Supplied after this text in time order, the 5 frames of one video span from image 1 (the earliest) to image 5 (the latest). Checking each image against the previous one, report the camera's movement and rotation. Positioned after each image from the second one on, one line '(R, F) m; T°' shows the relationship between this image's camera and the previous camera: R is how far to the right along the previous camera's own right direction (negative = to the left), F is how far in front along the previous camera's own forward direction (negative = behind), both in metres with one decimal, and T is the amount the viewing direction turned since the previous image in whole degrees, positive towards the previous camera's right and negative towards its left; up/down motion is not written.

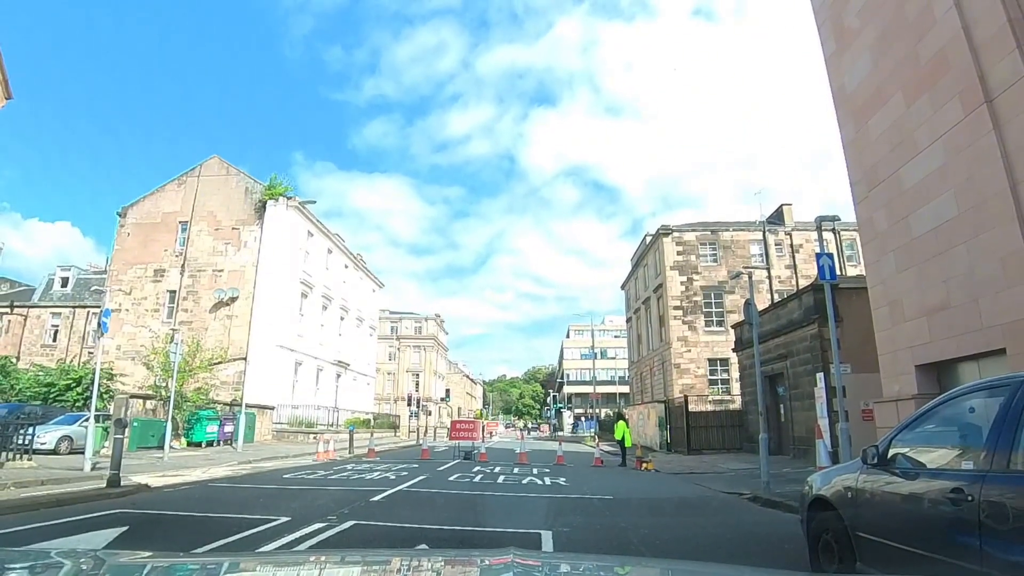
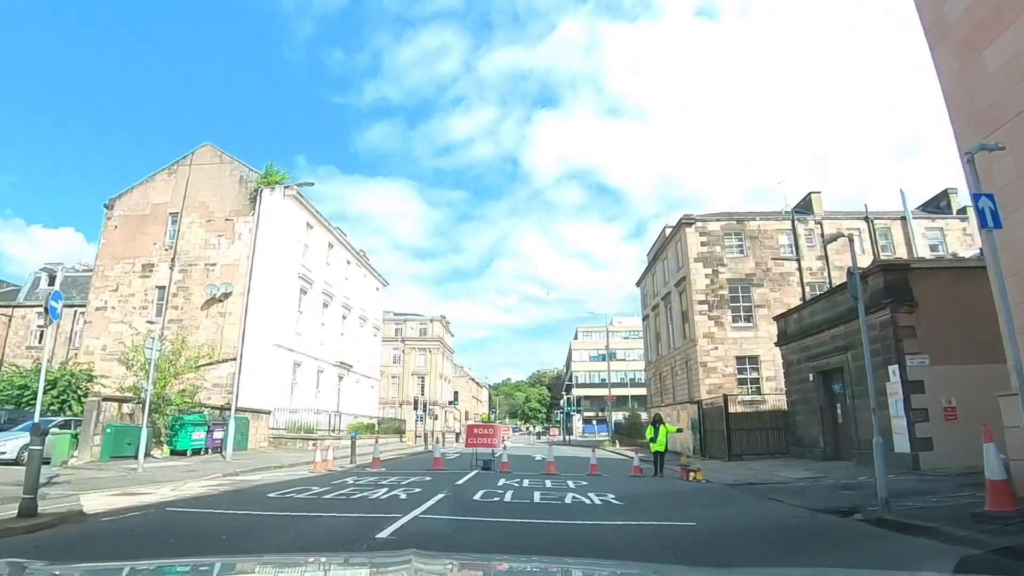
(-0.5, +2.3) m; 0°
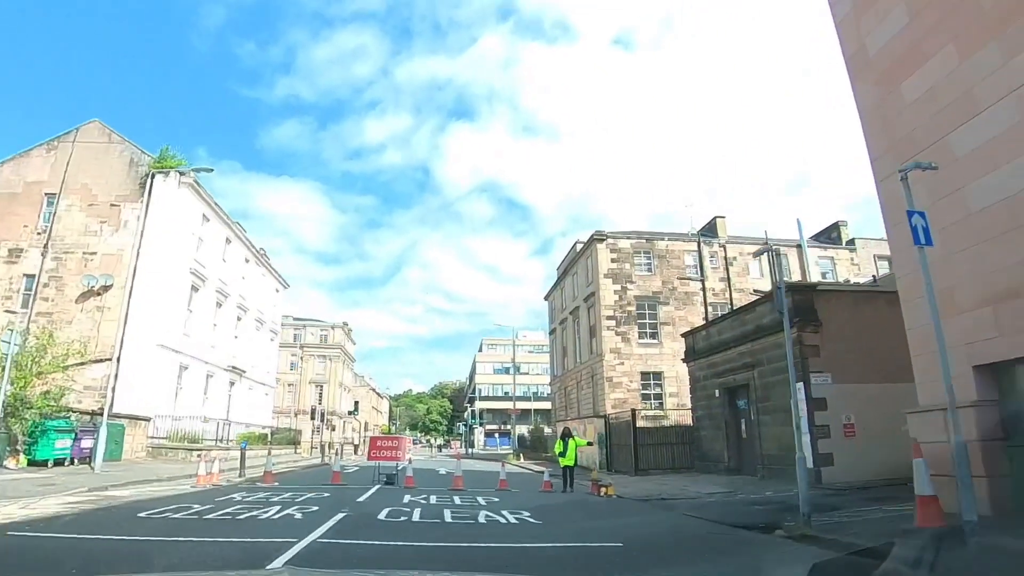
(-0.2, +0.7) m; +8°
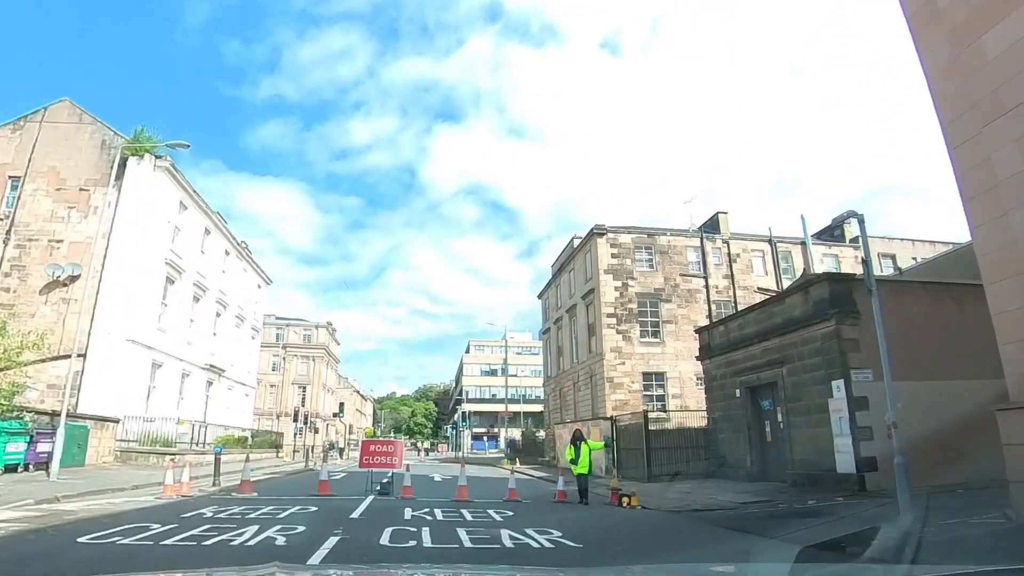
(-0.6, +1.6) m; +1°
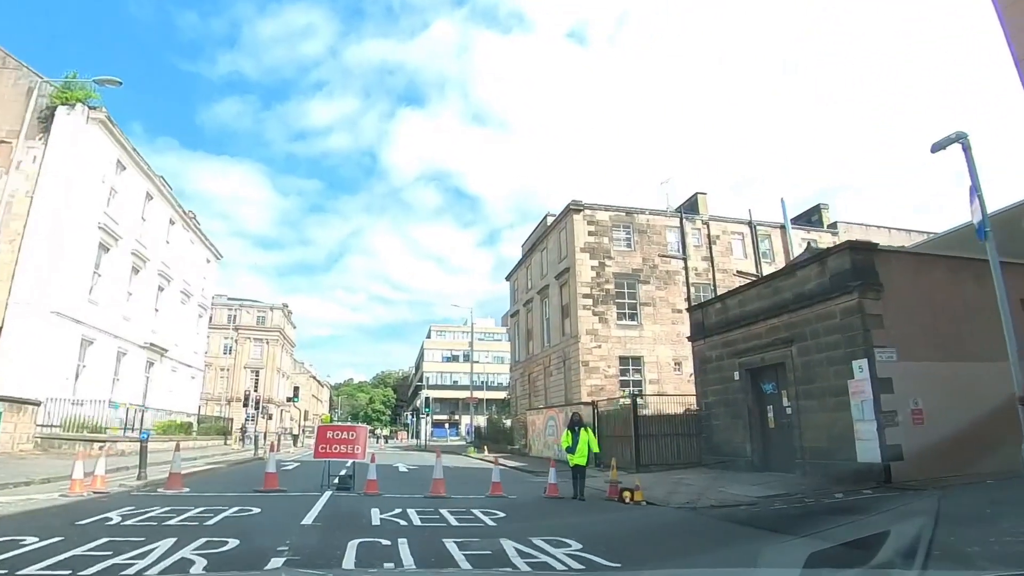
(-0.5, +2.0) m; +4°
